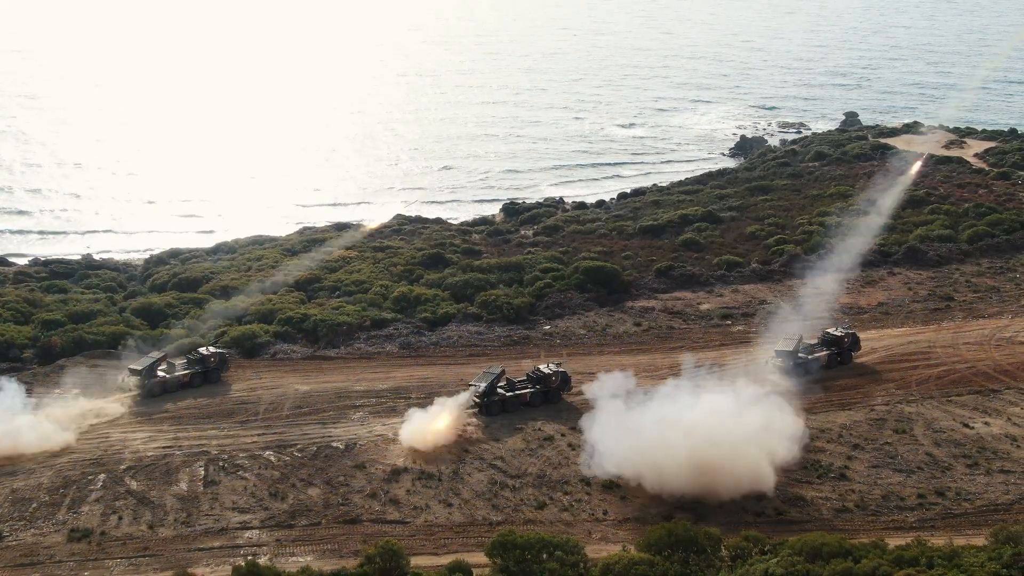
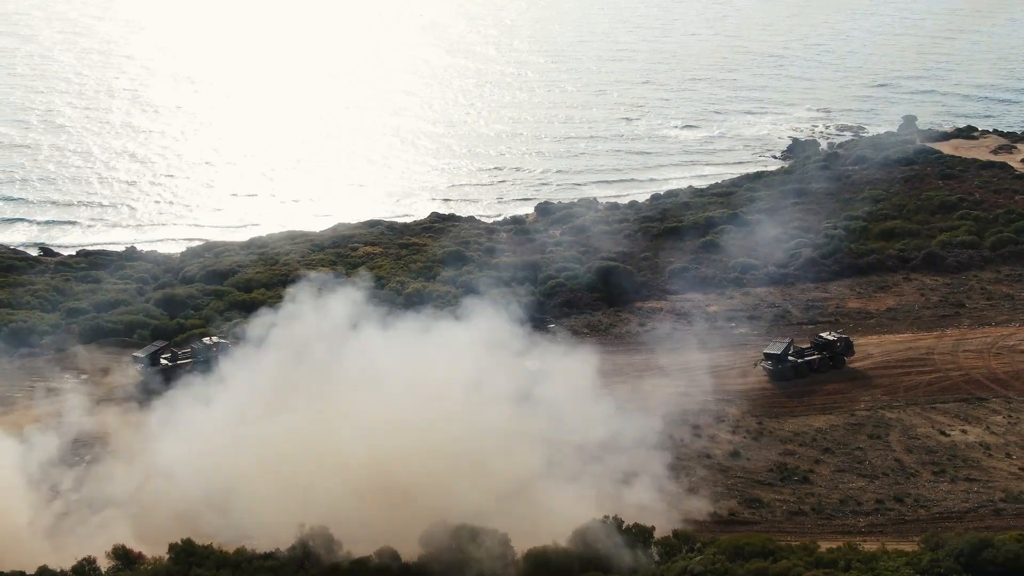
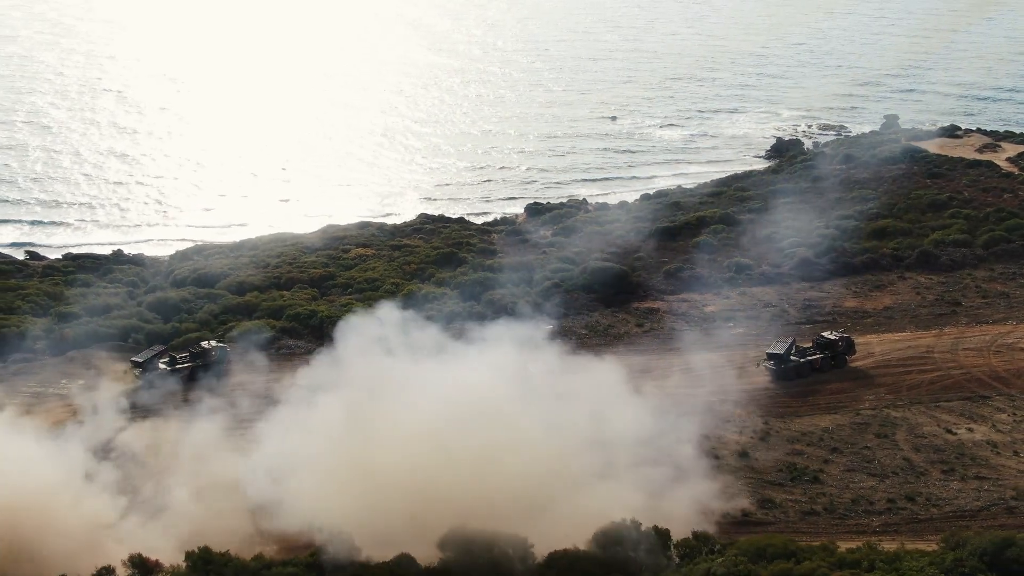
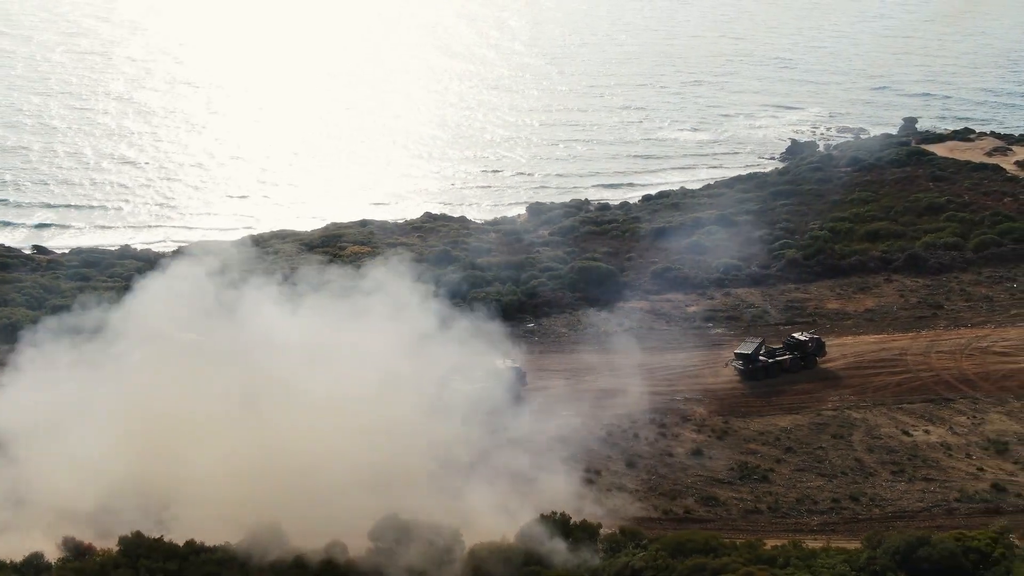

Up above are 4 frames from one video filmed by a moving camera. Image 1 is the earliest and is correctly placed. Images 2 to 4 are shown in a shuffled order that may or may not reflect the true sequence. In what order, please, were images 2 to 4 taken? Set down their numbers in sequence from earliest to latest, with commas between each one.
3, 2, 4
